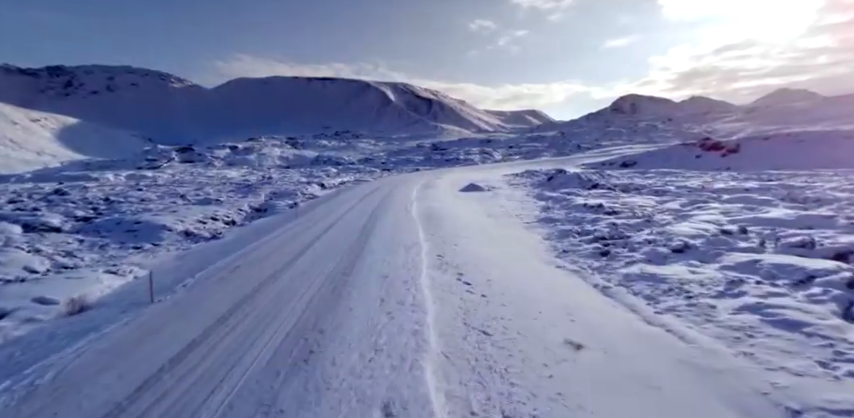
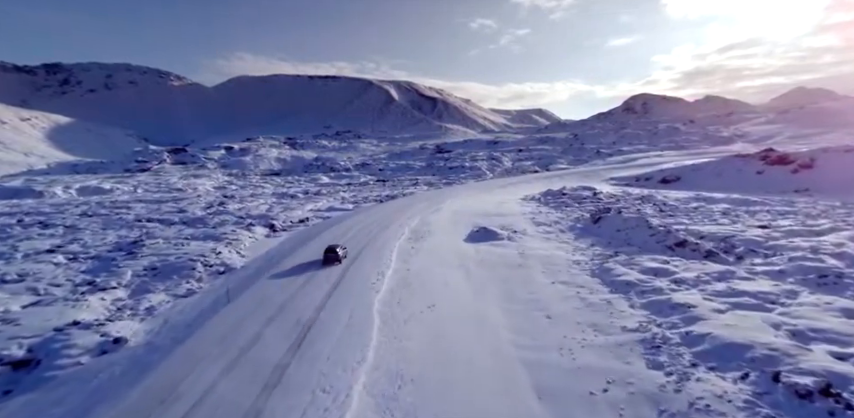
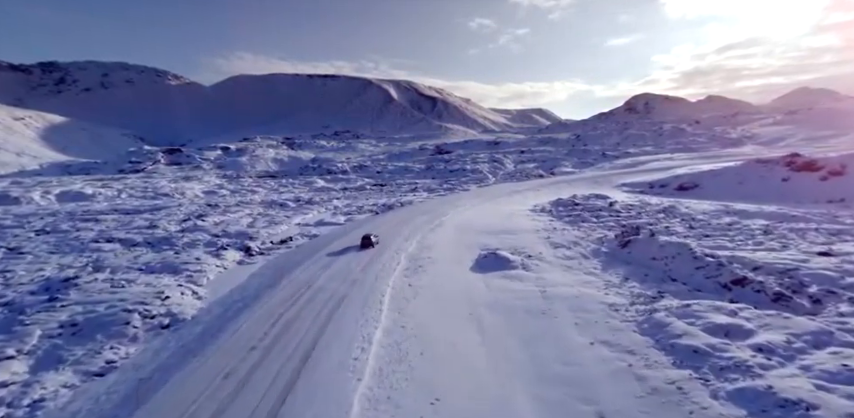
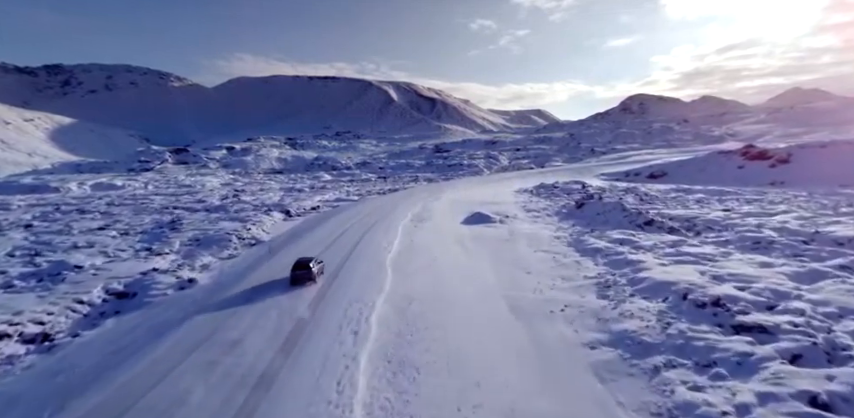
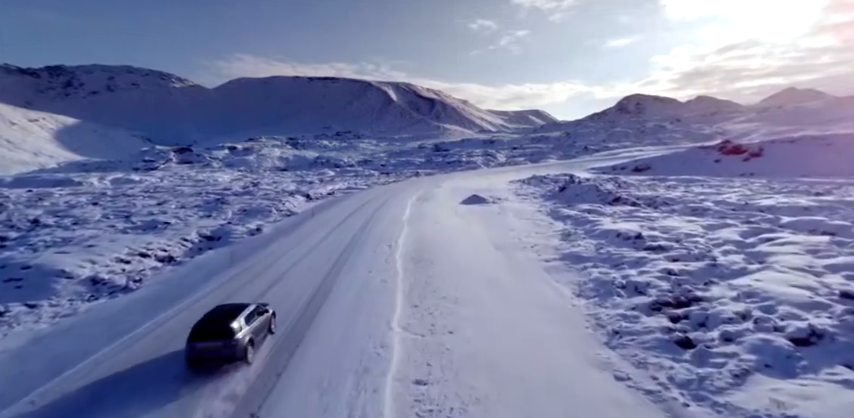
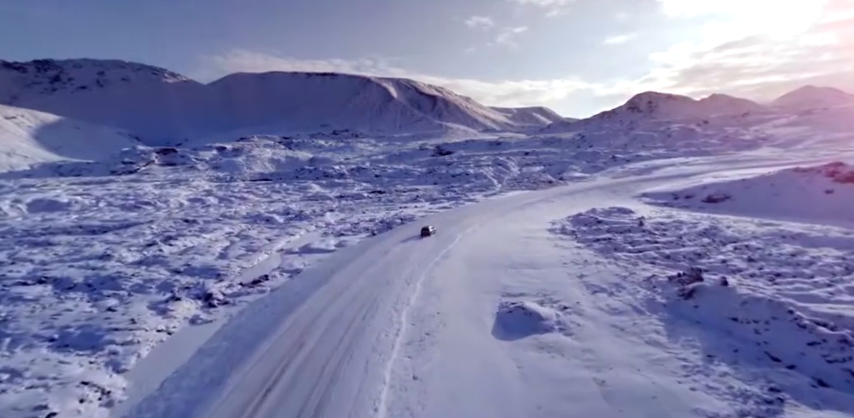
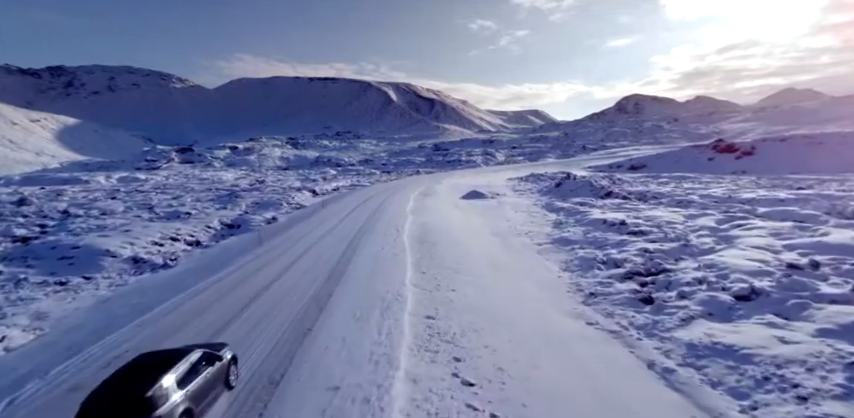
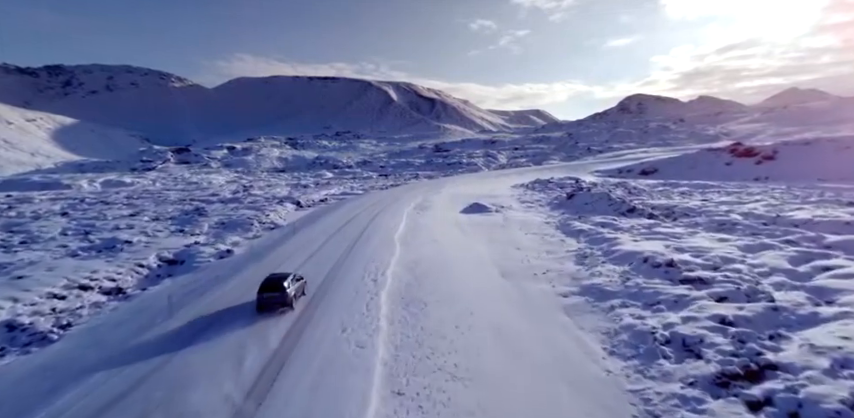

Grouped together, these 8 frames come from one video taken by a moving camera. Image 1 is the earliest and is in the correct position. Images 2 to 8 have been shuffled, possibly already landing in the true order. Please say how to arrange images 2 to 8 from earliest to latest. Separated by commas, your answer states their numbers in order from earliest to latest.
7, 5, 8, 4, 2, 3, 6
